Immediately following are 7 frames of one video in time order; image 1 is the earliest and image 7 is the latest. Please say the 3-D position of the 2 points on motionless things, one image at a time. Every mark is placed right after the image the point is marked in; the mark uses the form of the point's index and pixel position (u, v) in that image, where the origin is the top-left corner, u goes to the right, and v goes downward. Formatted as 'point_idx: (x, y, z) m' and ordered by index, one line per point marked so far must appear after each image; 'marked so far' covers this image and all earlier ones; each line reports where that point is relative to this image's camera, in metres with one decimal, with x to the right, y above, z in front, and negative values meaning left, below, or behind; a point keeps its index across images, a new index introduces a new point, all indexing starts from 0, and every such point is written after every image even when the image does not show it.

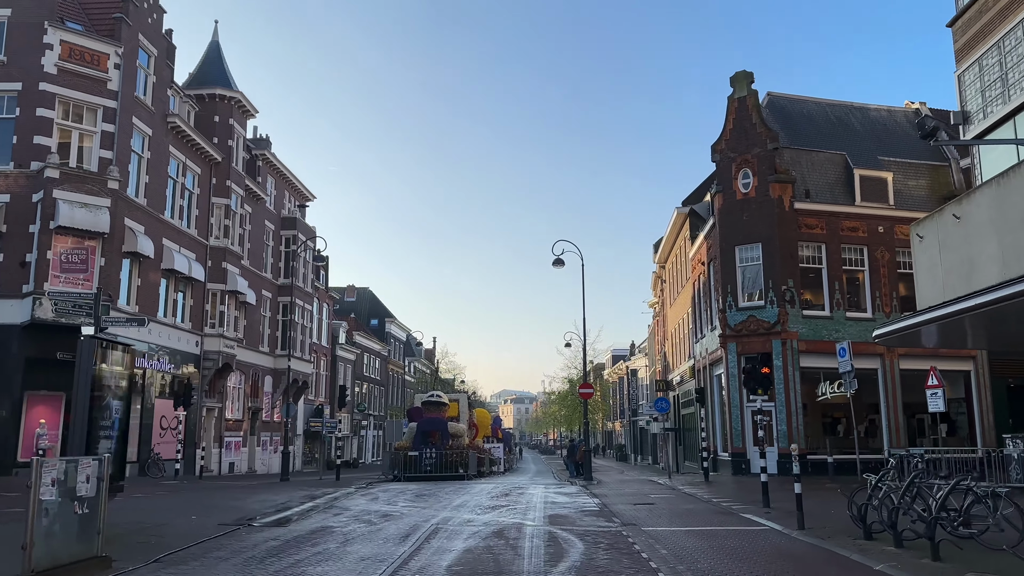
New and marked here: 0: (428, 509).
0: (-1.6, -4.1, +14.4) m
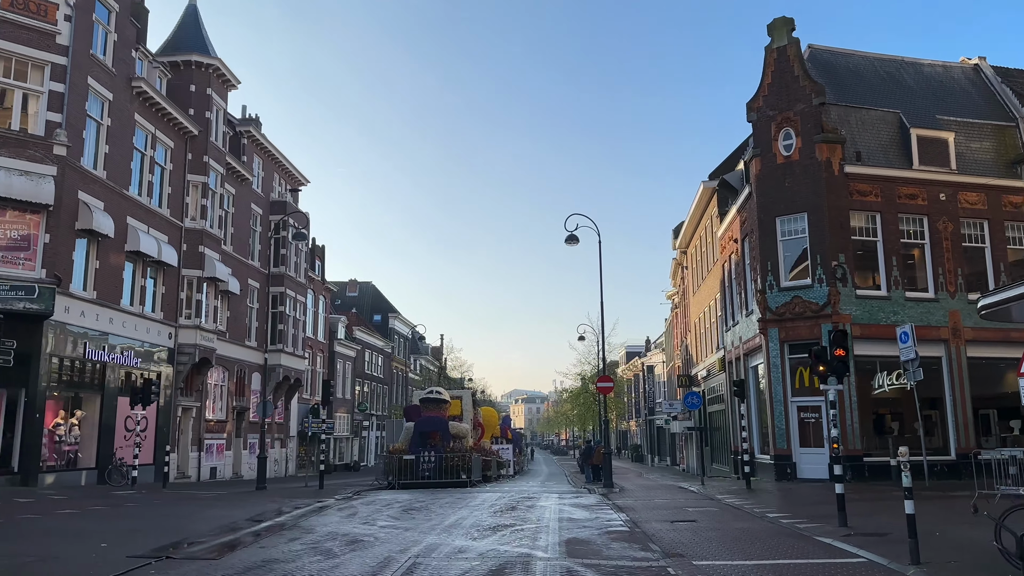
0: (-1.5, -3.5, +11.3) m
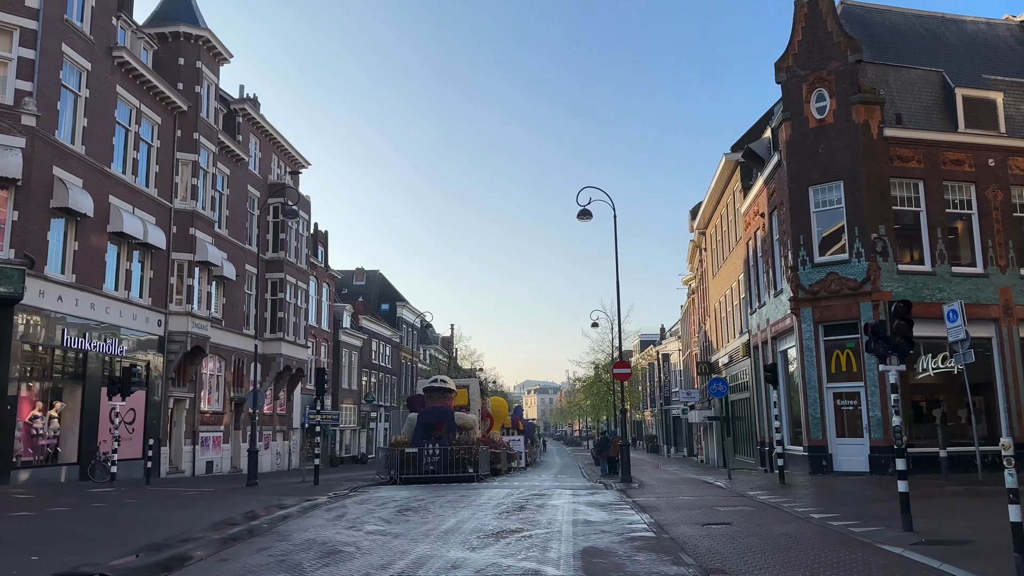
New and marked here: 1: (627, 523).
0: (-1.4, -3.1, +9.7) m
1: (+1.6, -3.3, +11.0) m
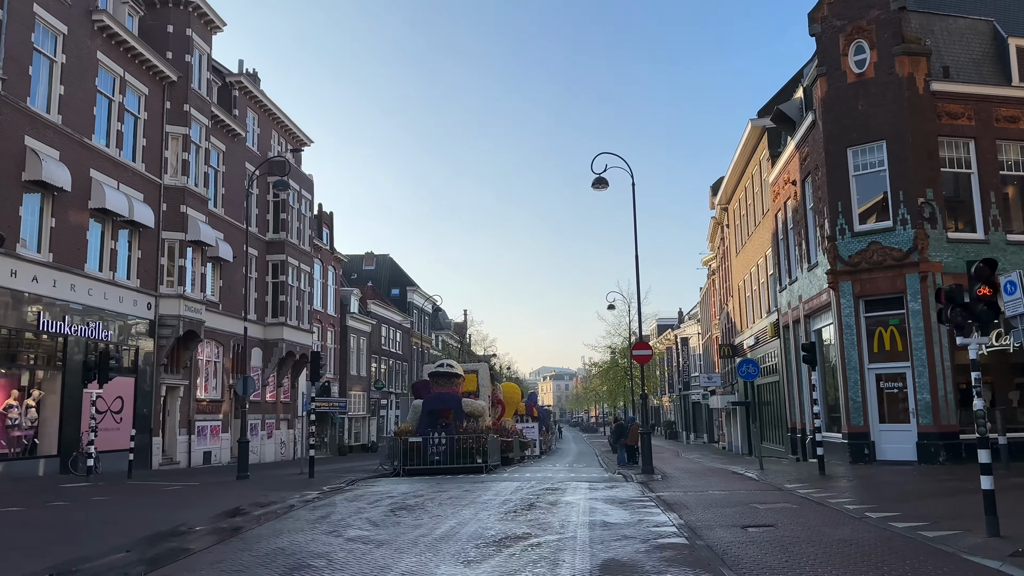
0: (-1.3, -2.7, +8.2) m
1: (+1.7, -2.9, +9.4) m
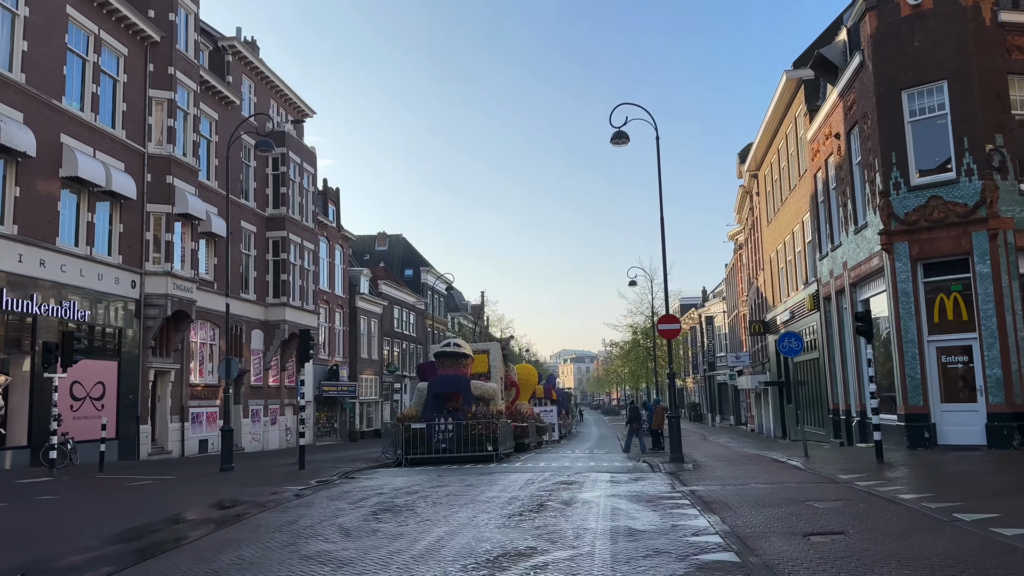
0: (-1.3, -2.3, +6.4) m
1: (+1.7, -2.4, +7.5) m
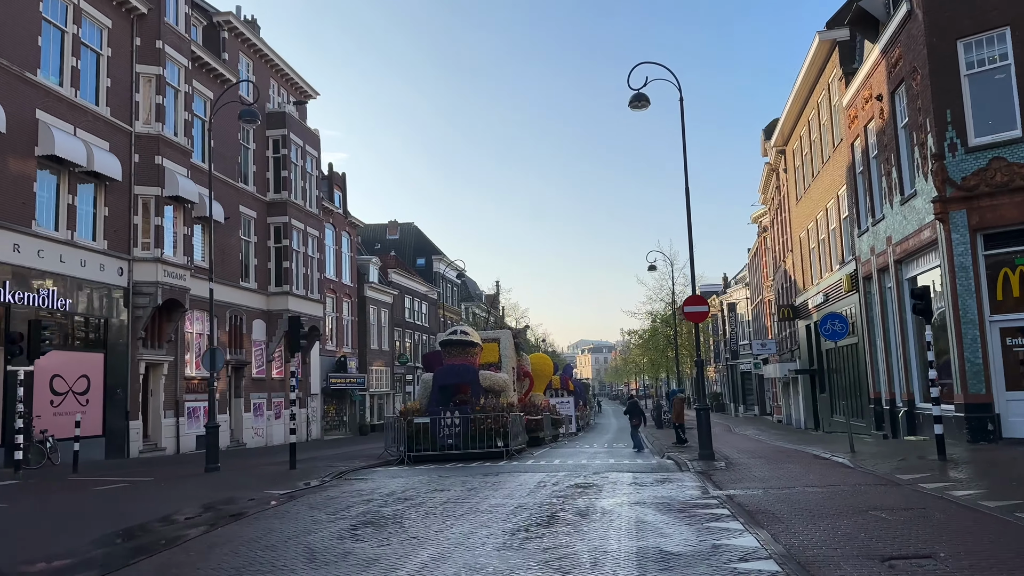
0: (-1.3, -2.0, +4.9) m
1: (+1.7, -2.1, +6.0) m
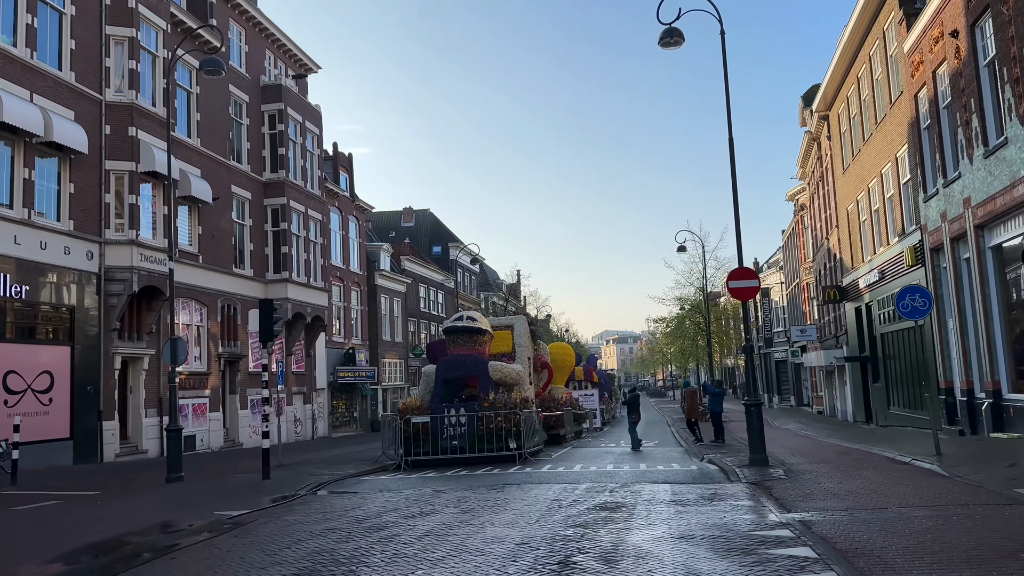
0: (-1.5, -1.7, +2.6) m
1: (+1.6, -1.8, +3.6) m
